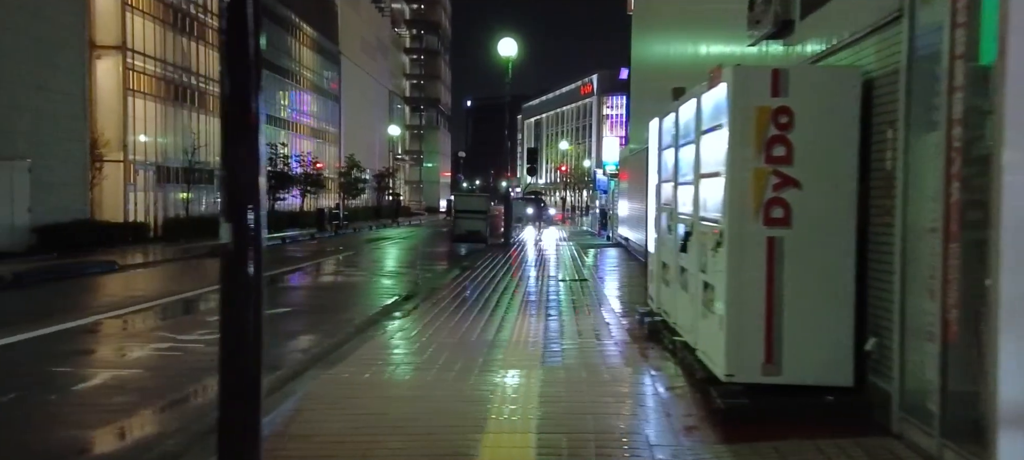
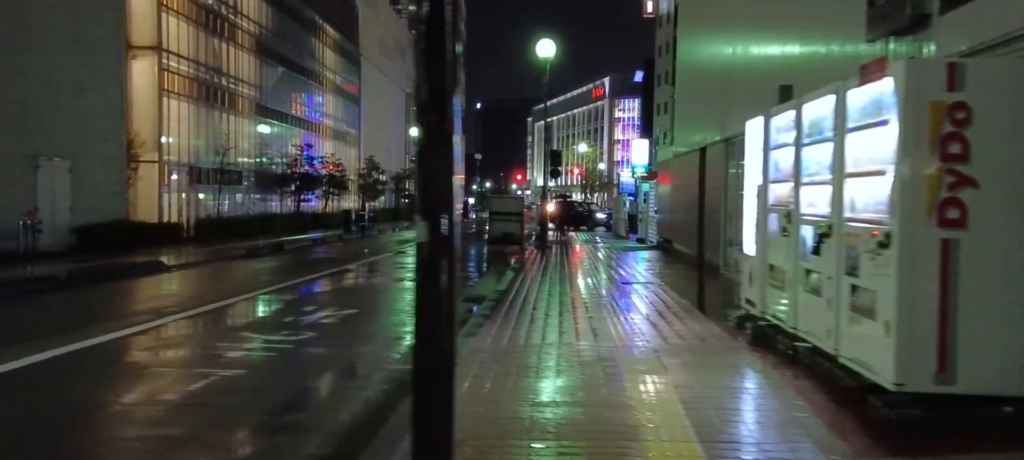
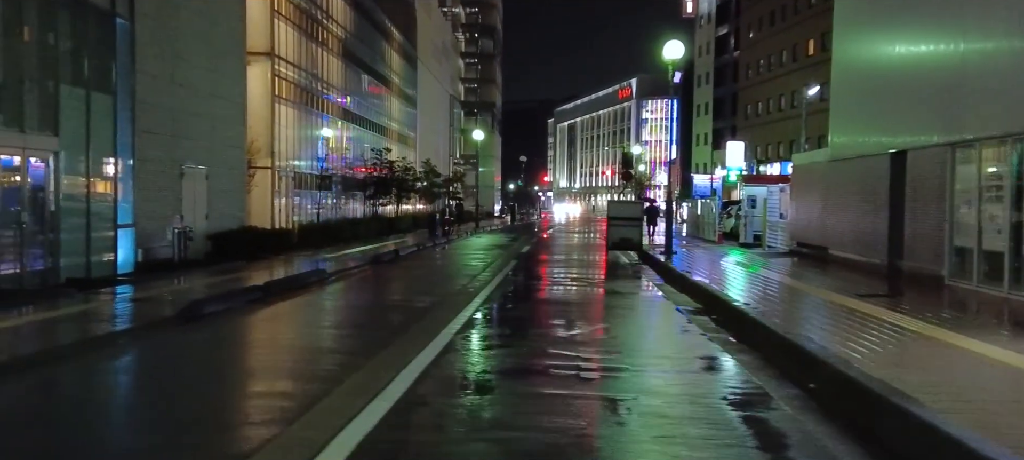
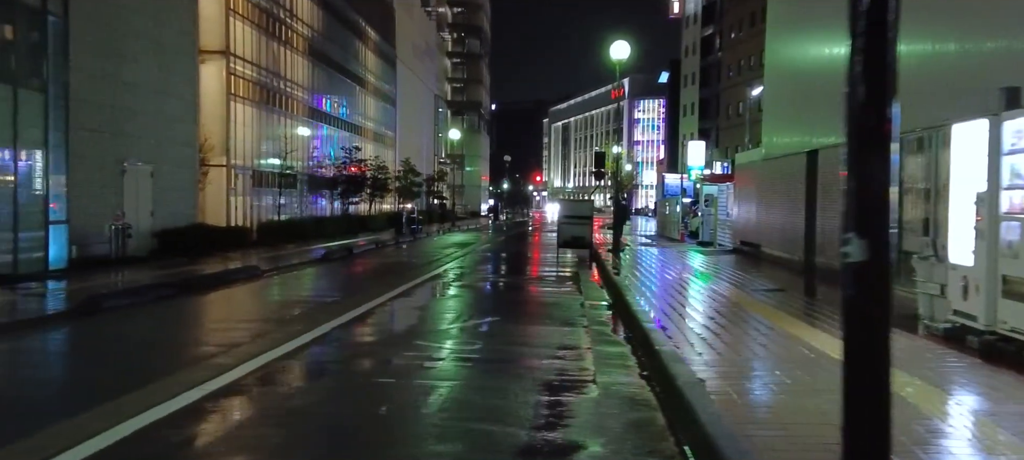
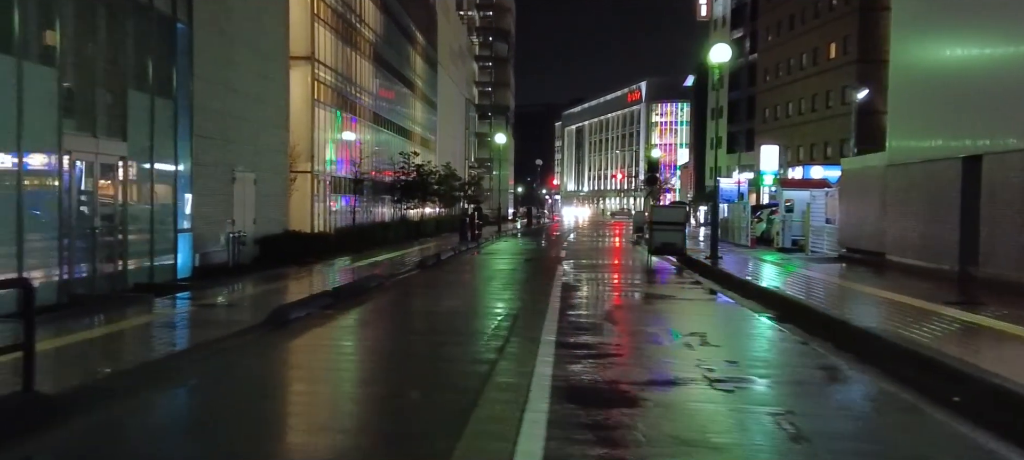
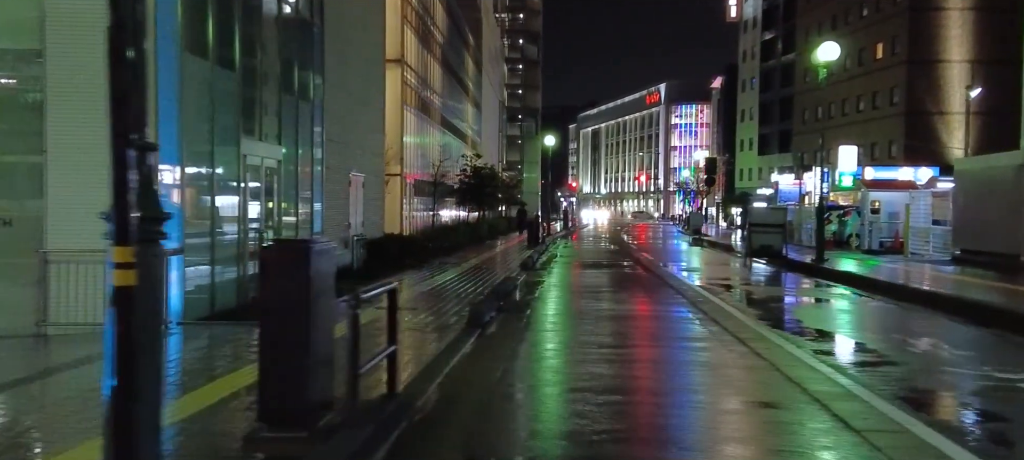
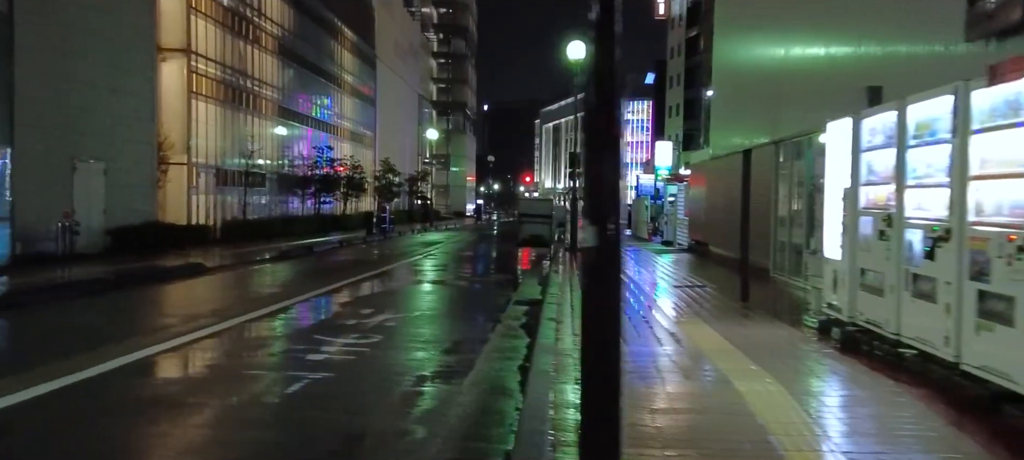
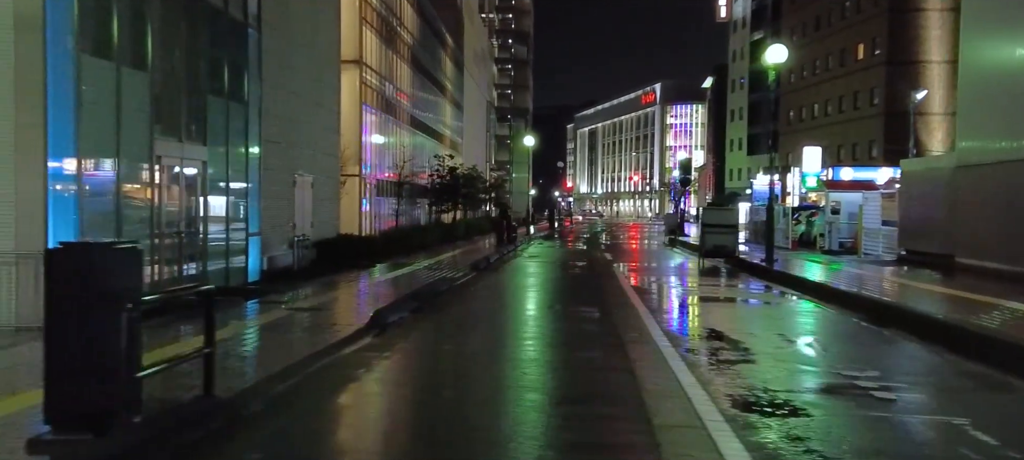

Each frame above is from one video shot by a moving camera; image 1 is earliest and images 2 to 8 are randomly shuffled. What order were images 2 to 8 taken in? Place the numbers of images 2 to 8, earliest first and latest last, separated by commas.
2, 7, 4, 3, 5, 8, 6
